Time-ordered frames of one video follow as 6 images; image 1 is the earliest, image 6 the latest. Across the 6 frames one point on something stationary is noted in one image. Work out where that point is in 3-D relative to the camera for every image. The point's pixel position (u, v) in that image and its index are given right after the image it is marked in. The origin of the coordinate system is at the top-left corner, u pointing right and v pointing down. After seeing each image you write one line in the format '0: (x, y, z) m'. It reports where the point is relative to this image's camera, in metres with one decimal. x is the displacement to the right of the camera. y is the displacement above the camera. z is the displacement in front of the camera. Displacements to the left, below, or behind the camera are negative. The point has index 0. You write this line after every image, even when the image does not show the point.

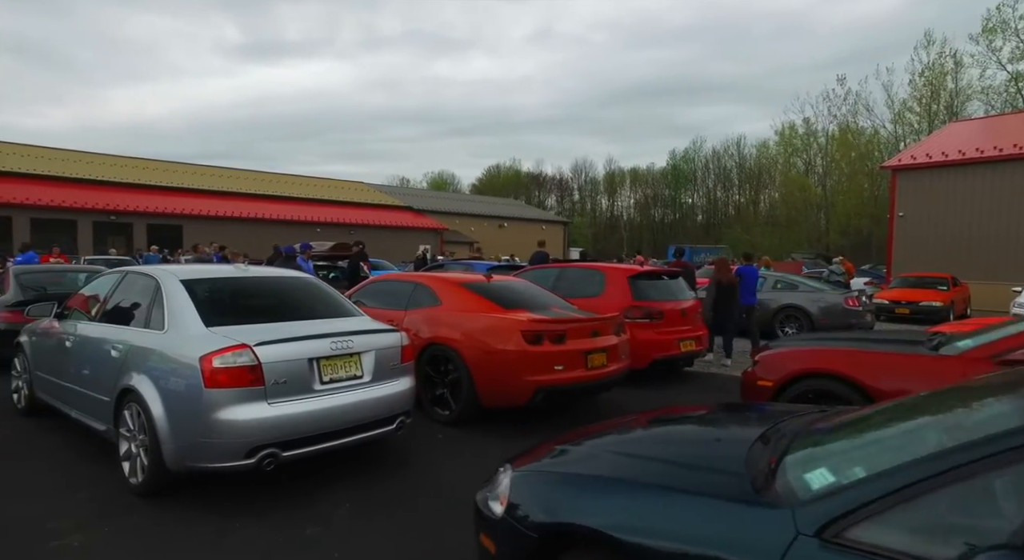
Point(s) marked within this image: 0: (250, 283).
0: (-2.2, 0.0, +4.5) m
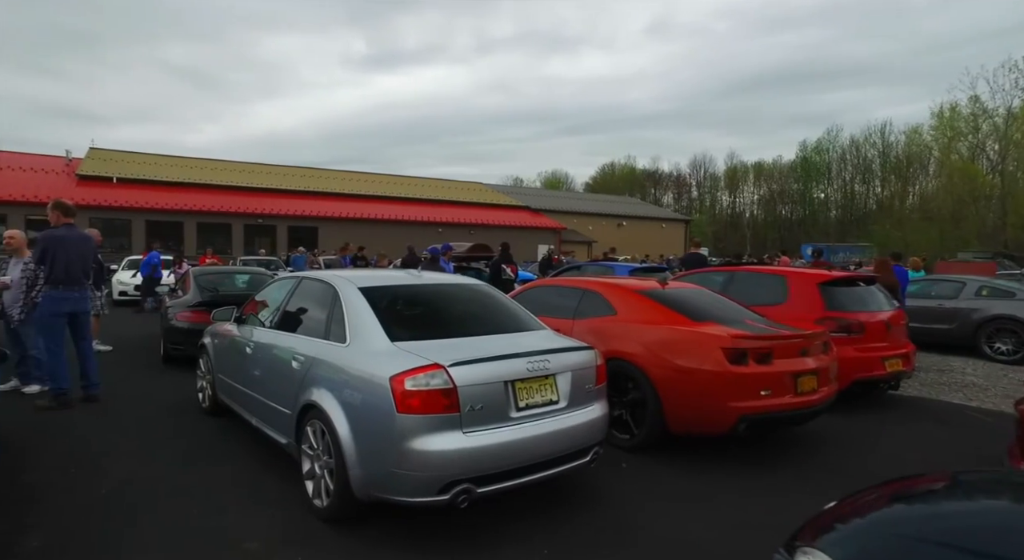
0: (-0.7, -0.1, +4.2) m
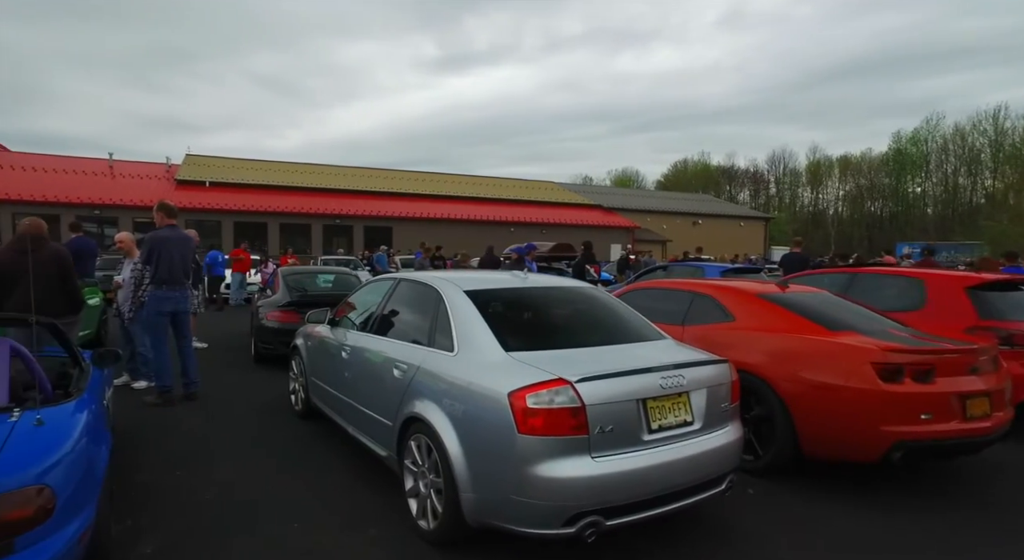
0: (+0.1, -0.1, +3.8) m
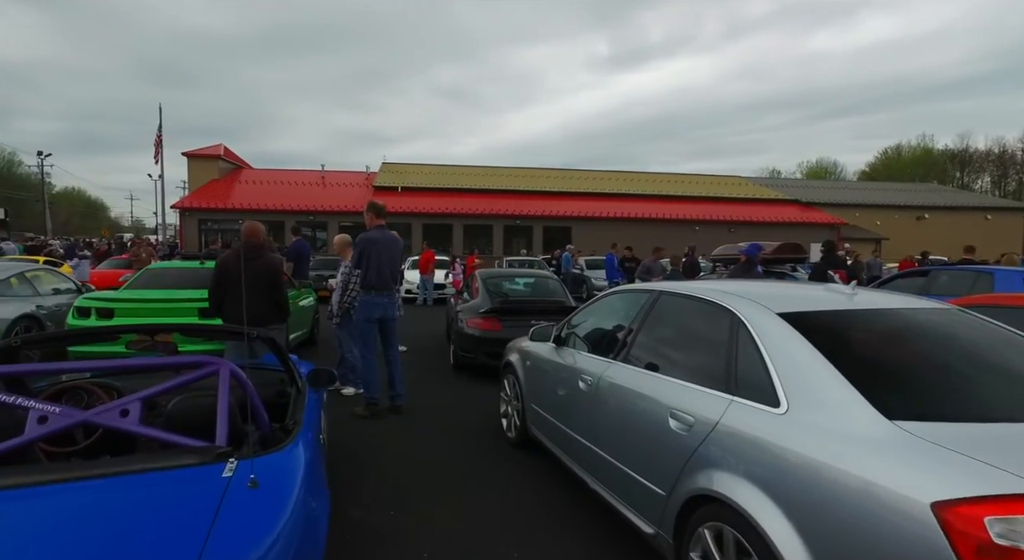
0: (+1.7, -0.2, +2.5) m
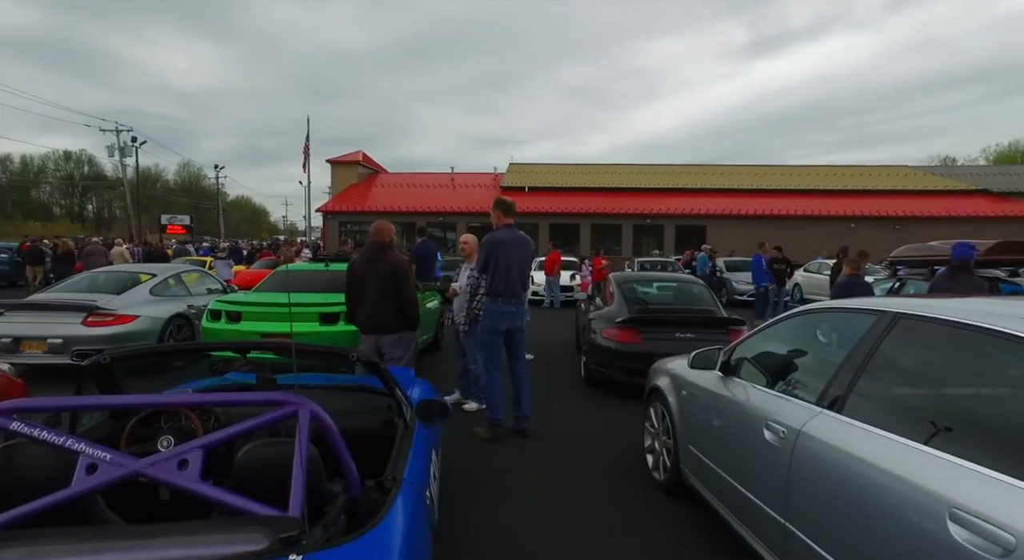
0: (+2.2, -0.3, +1.4) m
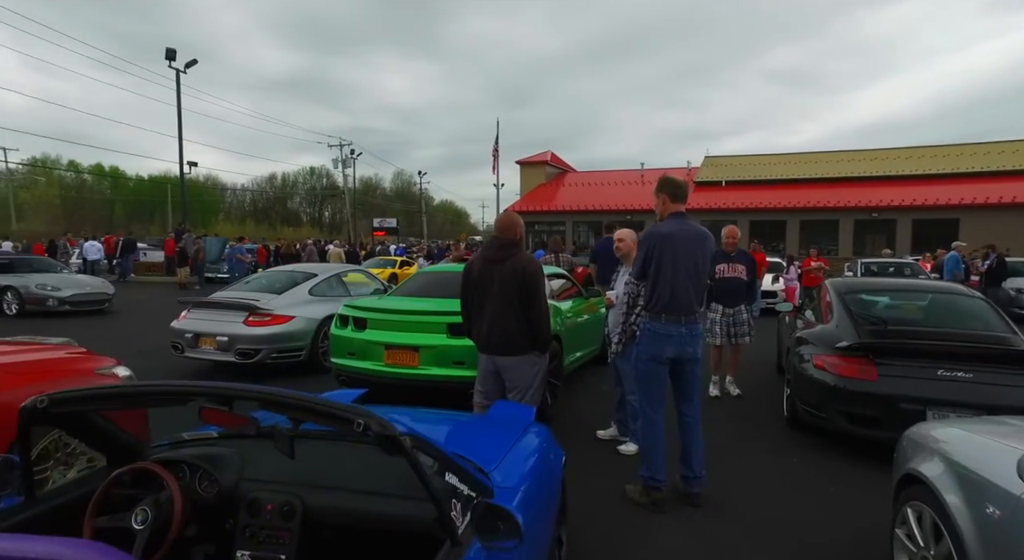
0: (+2.0, -0.4, -0.4) m
